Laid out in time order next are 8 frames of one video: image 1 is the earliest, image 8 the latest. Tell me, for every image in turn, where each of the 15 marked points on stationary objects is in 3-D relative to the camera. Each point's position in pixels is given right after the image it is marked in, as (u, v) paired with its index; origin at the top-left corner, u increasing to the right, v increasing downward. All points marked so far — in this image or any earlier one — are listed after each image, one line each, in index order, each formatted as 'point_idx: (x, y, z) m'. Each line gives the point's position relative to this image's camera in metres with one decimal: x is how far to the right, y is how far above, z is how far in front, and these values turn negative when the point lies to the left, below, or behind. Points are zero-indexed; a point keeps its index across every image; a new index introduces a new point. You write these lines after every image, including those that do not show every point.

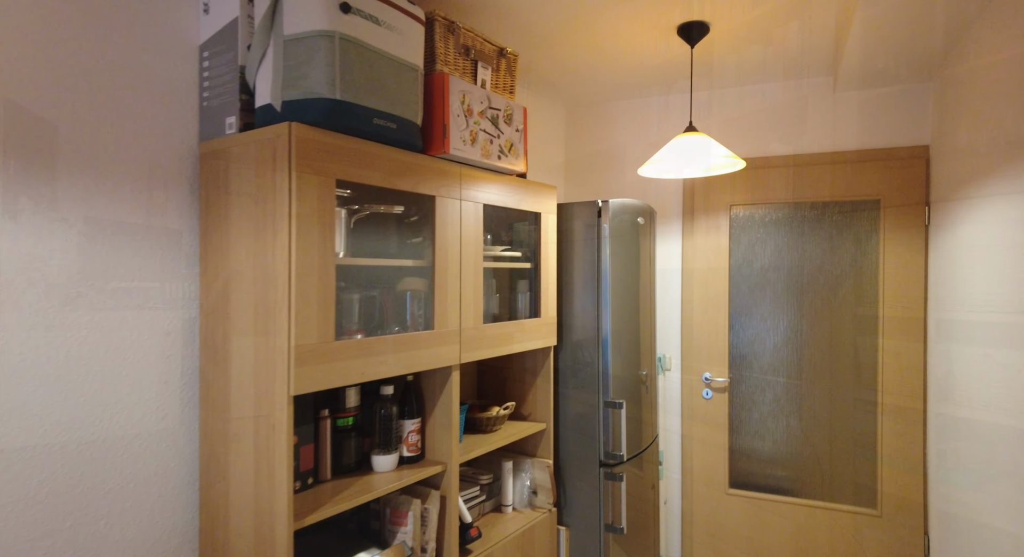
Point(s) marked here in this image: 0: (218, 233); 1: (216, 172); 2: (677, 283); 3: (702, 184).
0: (-0.7, +0.1, +1.5) m
1: (-0.7, +0.3, +1.5) m
2: (+0.8, 0.0, +3.1) m
3: (+0.9, +0.5, +3.0) m
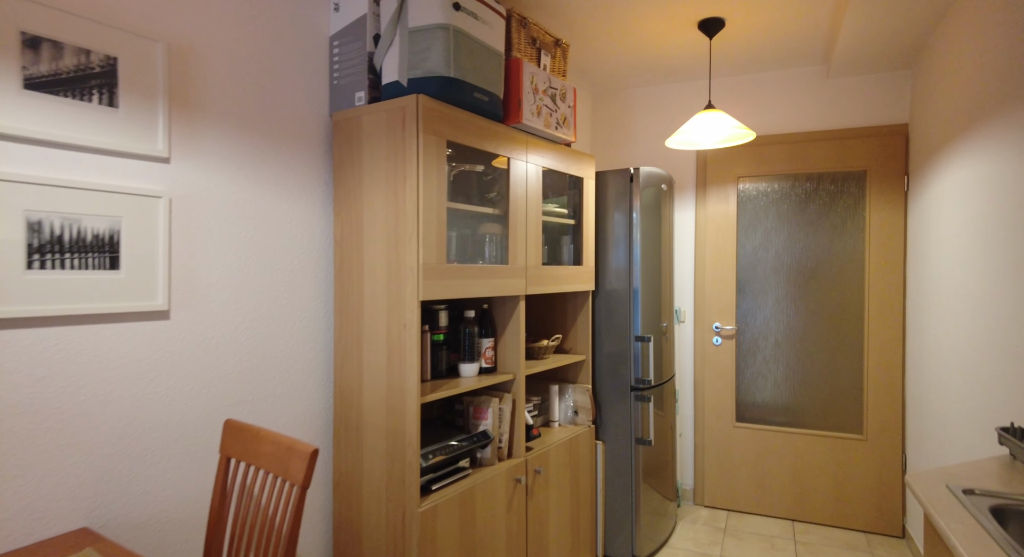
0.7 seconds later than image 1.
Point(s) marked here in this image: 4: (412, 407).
0: (-0.5, +0.3, +2.0) m
1: (-0.5, +0.5, +2.0) m
2: (+1.0, +0.2, +3.5) m
3: (+1.1, +0.7, +3.4) m
4: (-0.3, -0.4, +1.8) m
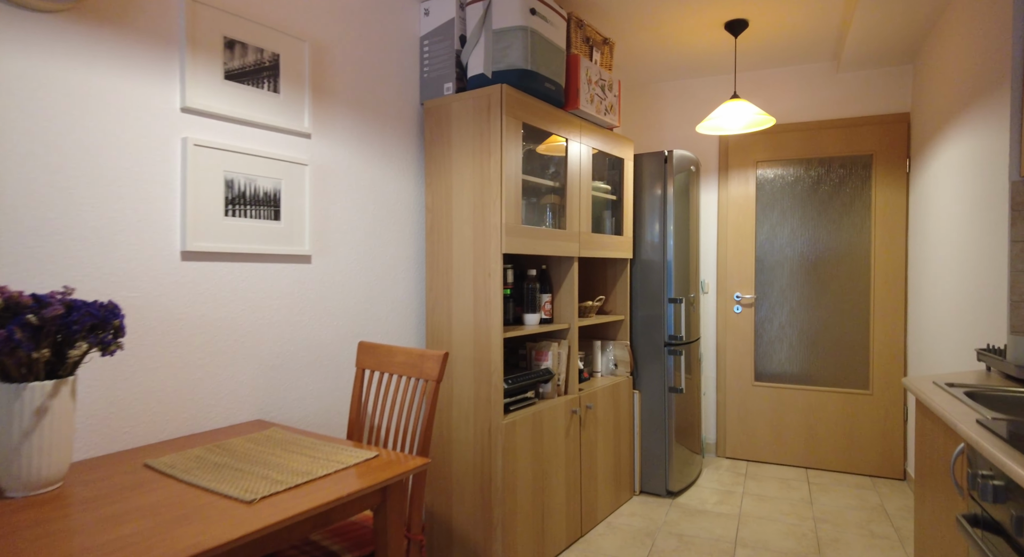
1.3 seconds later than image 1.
0: (-0.3, +0.5, +2.4) m
1: (-0.3, +0.6, +2.4) m
2: (+1.3, +0.4, +3.9) m
3: (+1.4, +0.8, +3.8) m
4: (-0.1, -0.2, +2.2) m
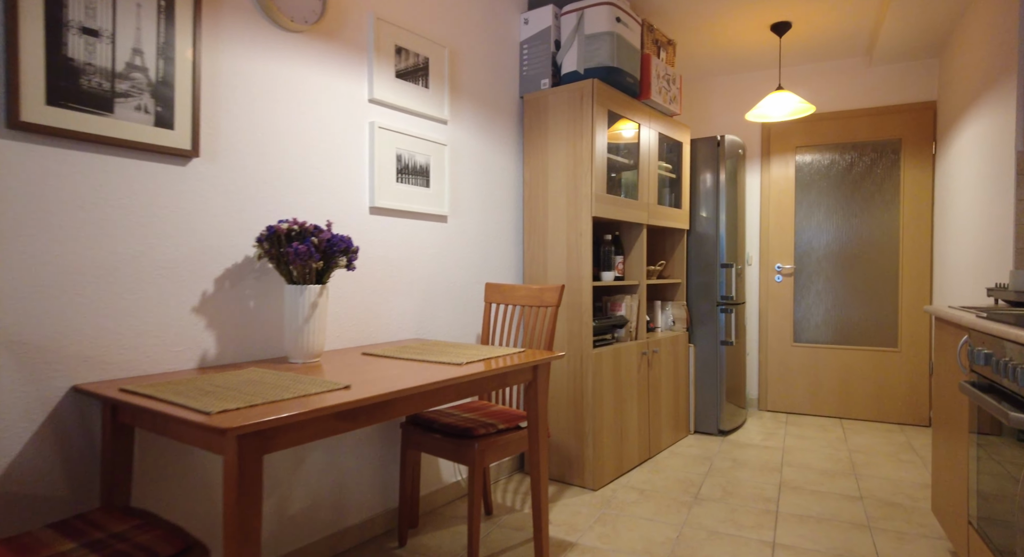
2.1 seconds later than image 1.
0: (+0.1, +0.7, +2.9) m
1: (+0.1, +0.8, +2.9) m
2: (+1.7, +0.5, +4.4) m
3: (+1.8, +1.0, +4.3) m
4: (+0.3, 0.0, +2.7) m
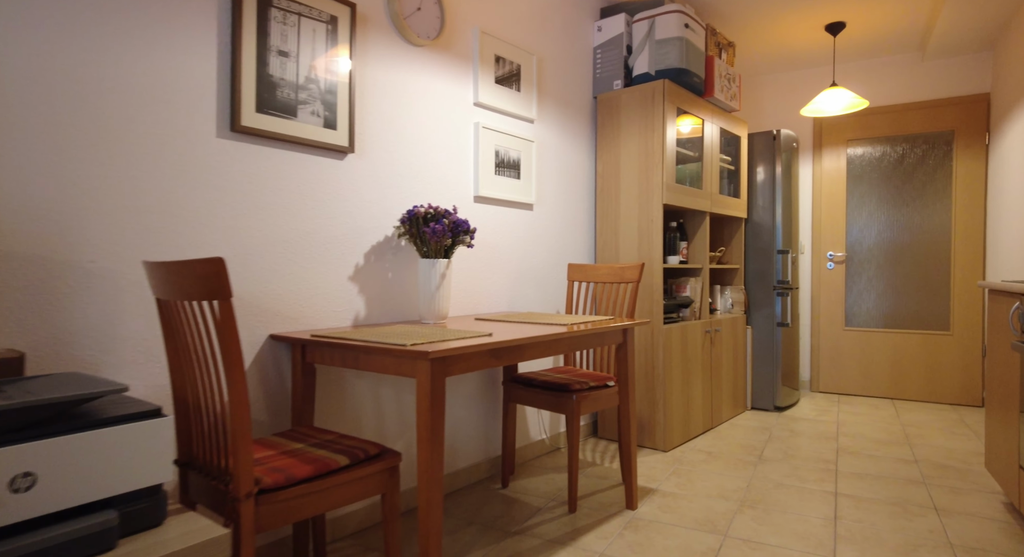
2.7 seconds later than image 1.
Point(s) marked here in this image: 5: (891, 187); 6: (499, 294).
0: (+0.5, +0.7, +3.2) m
1: (+0.5, +0.9, +3.2) m
2: (+2.2, +0.6, +4.6) m
3: (+2.3, +1.1, +4.5) m
4: (+0.7, +0.1, +3.0) m
5: (+2.6, +0.6, +4.3) m
6: (-0.1, -0.1, +2.7) m
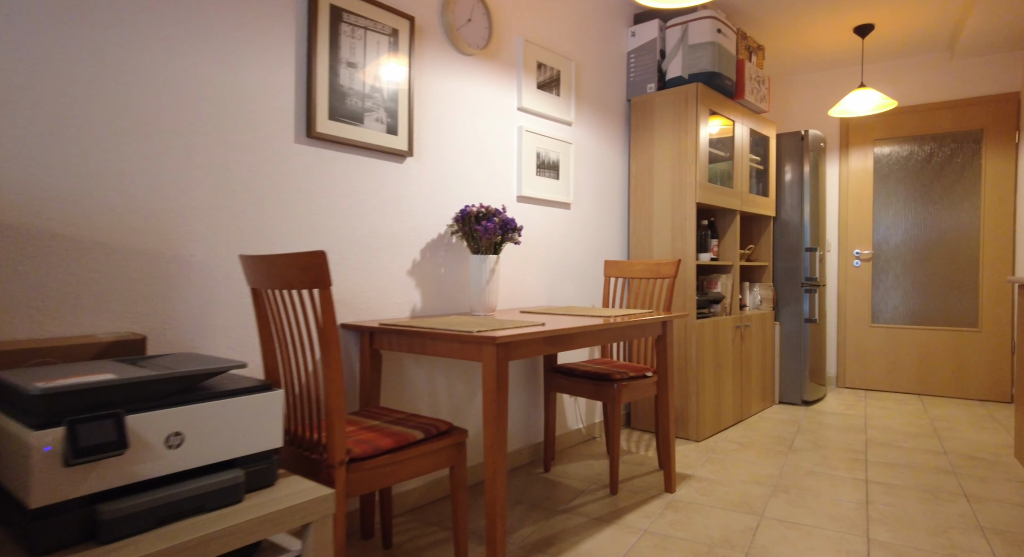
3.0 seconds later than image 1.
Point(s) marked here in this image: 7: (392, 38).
0: (+0.7, +0.8, +3.3) m
1: (+0.7, +0.9, +3.3) m
2: (+2.4, +0.6, +4.6) m
3: (+2.5, +1.1, +4.5) m
4: (+0.9, +0.1, +3.1) m
5: (+2.9, +0.7, +4.3) m
6: (+0.1, 0.0, +2.8) m
7: (-0.4, +0.8, +2.1) m
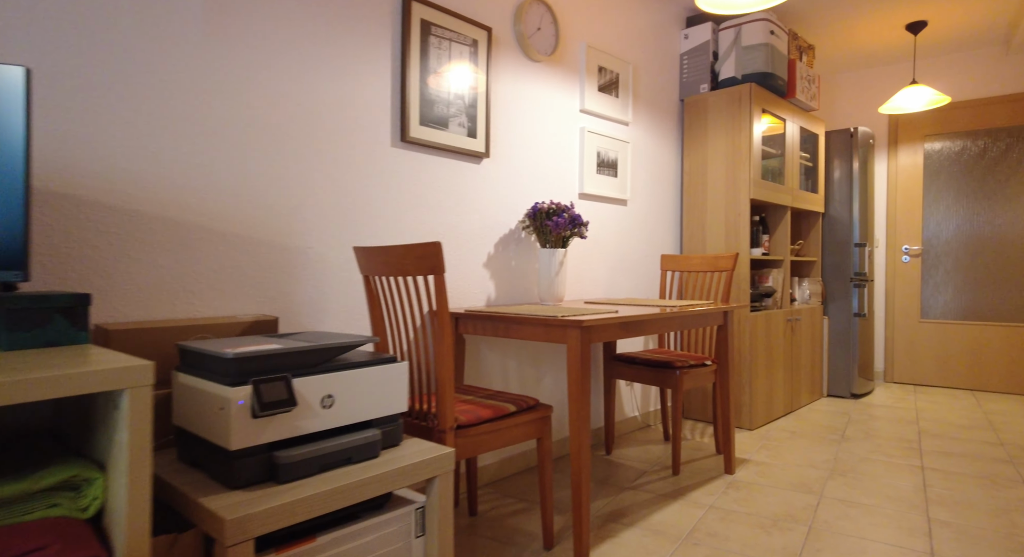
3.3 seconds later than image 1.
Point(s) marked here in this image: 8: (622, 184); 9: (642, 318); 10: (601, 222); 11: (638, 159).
0: (+1.0, +0.8, +3.4) m
1: (+1.0, +0.9, +3.4) m
2: (+2.8, +0.7, +4.7) m
3: (+2.9, +1.2, +4.6) m
4: (+1.2, +0.1, +3.2) m
5: (+3.2, +0.7, +4.3) m
6: (+0.4, 0.0, +3.0) m
7: (-0.1, +0.8, +2.2) m
8: (+0.5, +0.5, +3.1) m
9: (+0.4, -0.1, +2.0) m
10: (+0.4, +0.3, +3.0) m
11: (+0.7, +0.6, +3.2) m
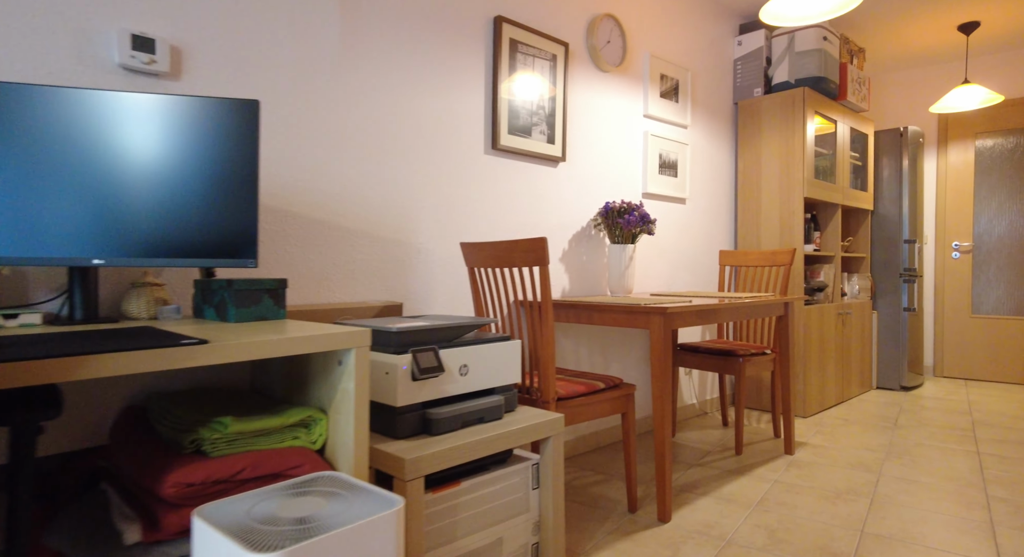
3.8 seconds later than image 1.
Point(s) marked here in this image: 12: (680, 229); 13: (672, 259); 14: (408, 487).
0: (+1.4, +0.8, +3.6) m
1: (+1.4, +1.0, +3.6) m
2: (+3.2, +0.7, +4.7) m
3: (+3.3, +1.2, +4.6) m
4: (+1.6, +0.1, +3.4) m
5: (+3.6, +0.7, +4.4) m
6: (+0.8, 0.0, +3.1) m
7: (+0.2, +0.9, +2.5) m
8: (+0.9, +0.5, +3.2) m
9: (+0.7, -0.1, +2.2) m
10: (+0.8, +0.3, +3.1) m
11: (+1.0, +0.6, +3.4) m
12: (+0.9, +0.3, +3.3) m
13: (+0.8, +0.1, +3.2) m
14: (-0.2, -0.4, +1.2) m
